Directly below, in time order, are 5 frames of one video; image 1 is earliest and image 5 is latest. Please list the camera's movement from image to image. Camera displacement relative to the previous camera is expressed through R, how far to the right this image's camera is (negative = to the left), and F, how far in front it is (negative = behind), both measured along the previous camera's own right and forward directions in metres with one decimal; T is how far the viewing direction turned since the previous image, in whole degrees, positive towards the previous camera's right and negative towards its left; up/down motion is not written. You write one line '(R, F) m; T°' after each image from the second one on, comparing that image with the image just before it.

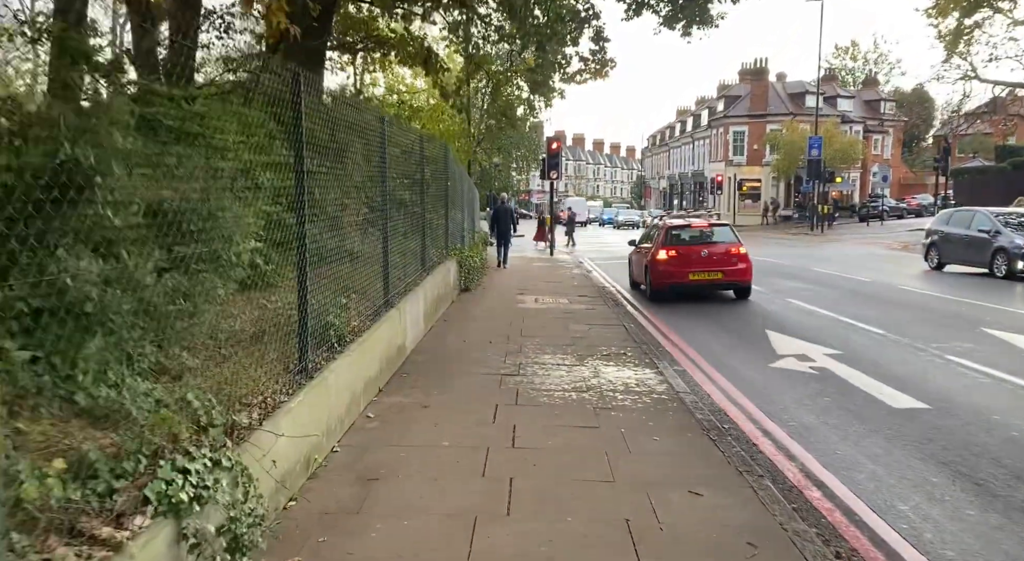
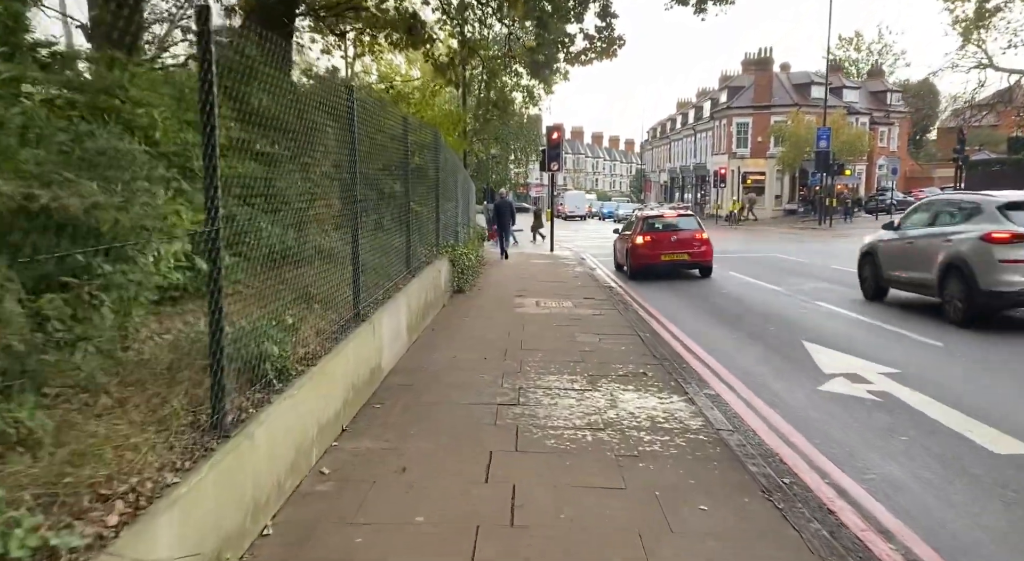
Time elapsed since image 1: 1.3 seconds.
(0.0, +1.2) m; 0°
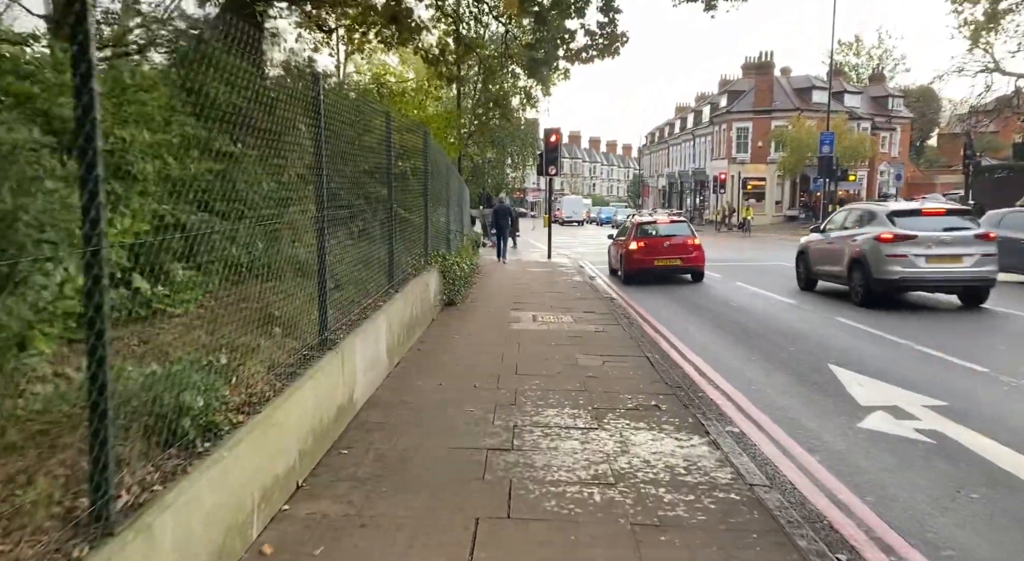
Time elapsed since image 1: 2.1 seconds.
(0.0, +0.8) m; 0°
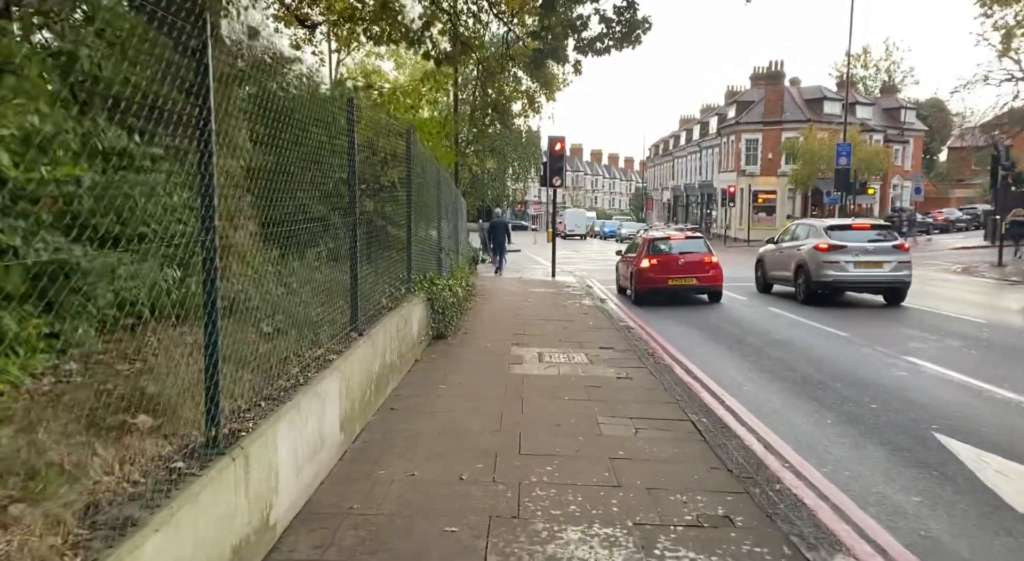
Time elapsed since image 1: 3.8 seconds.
(0.0, +1.7) m; 0°
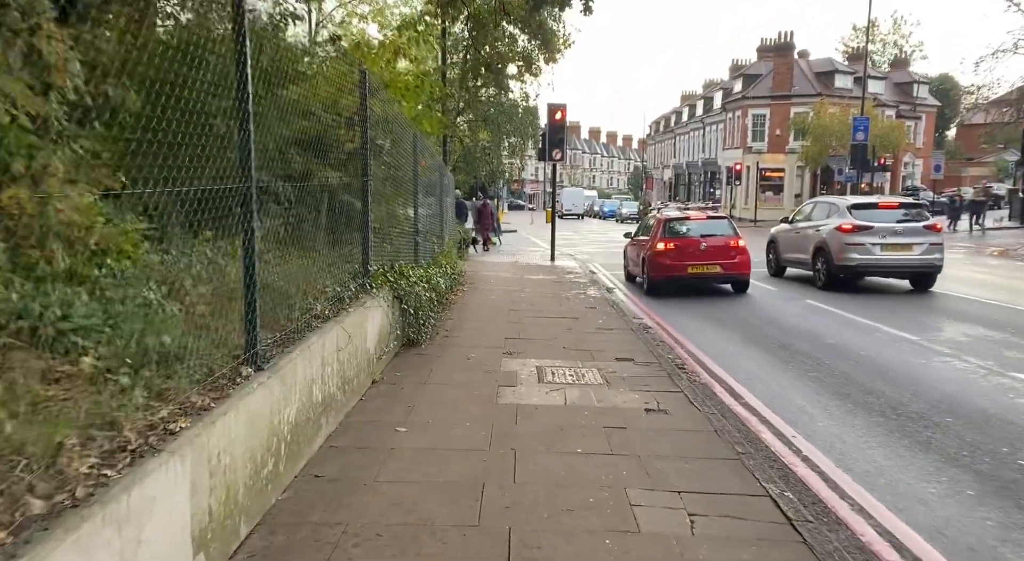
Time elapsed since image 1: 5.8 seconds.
(+0.1, +2.0) m; 0°
